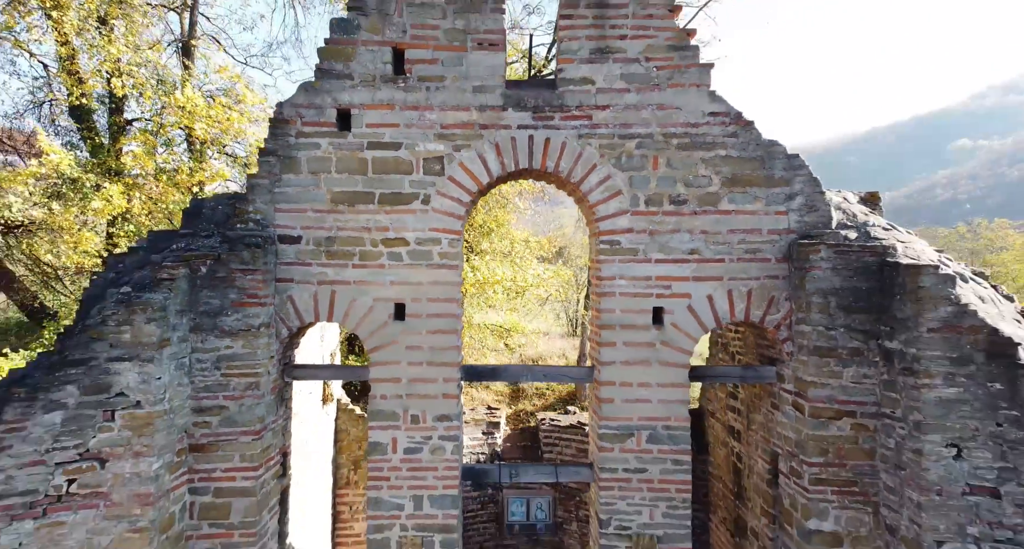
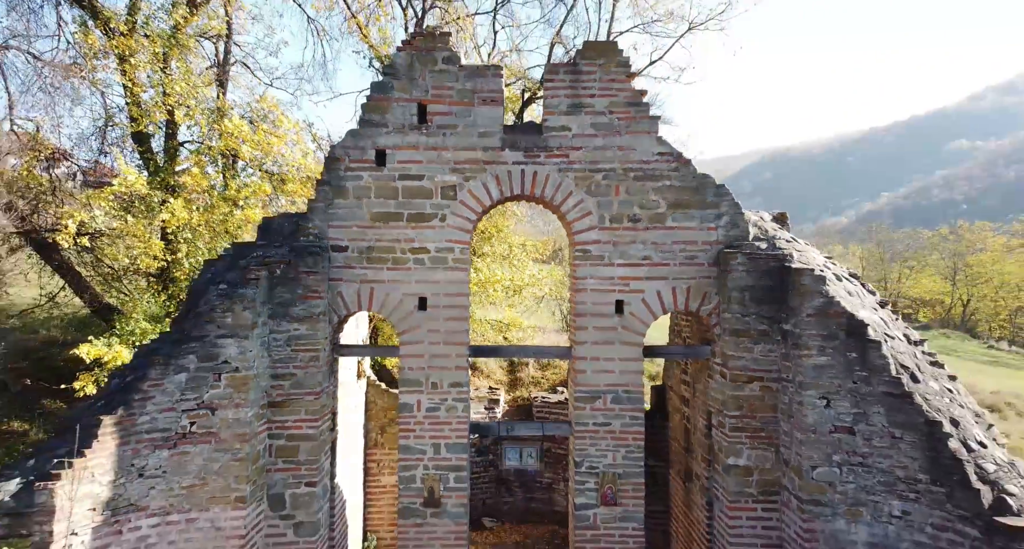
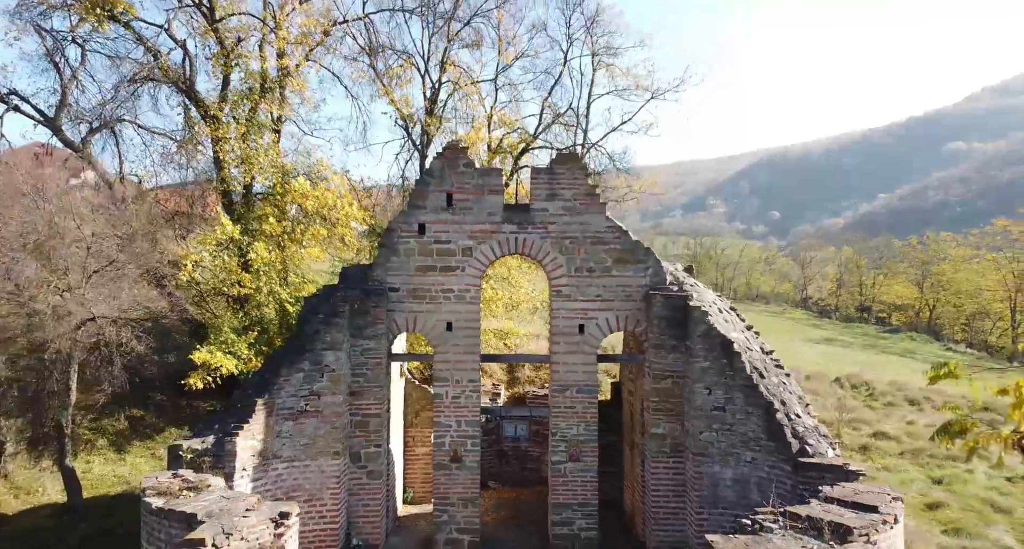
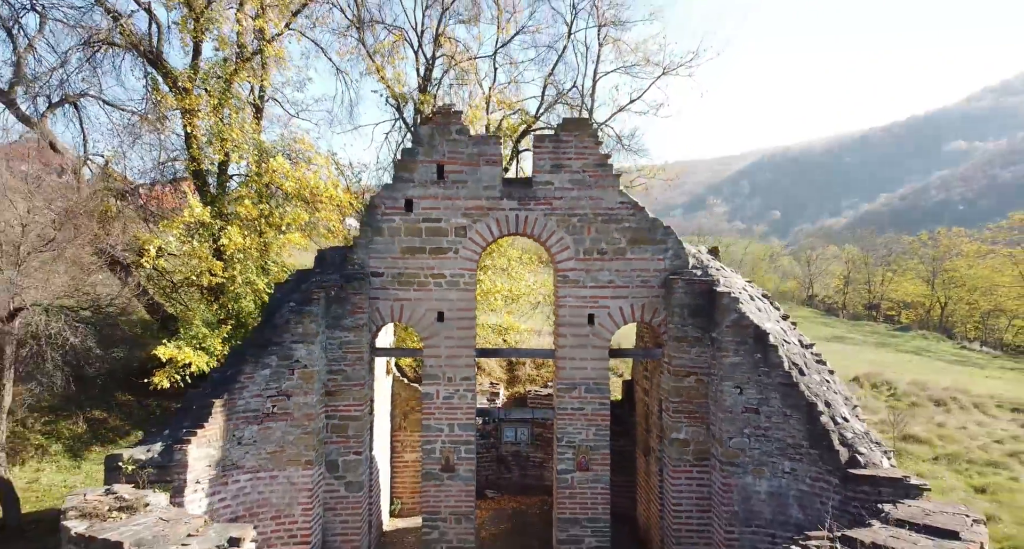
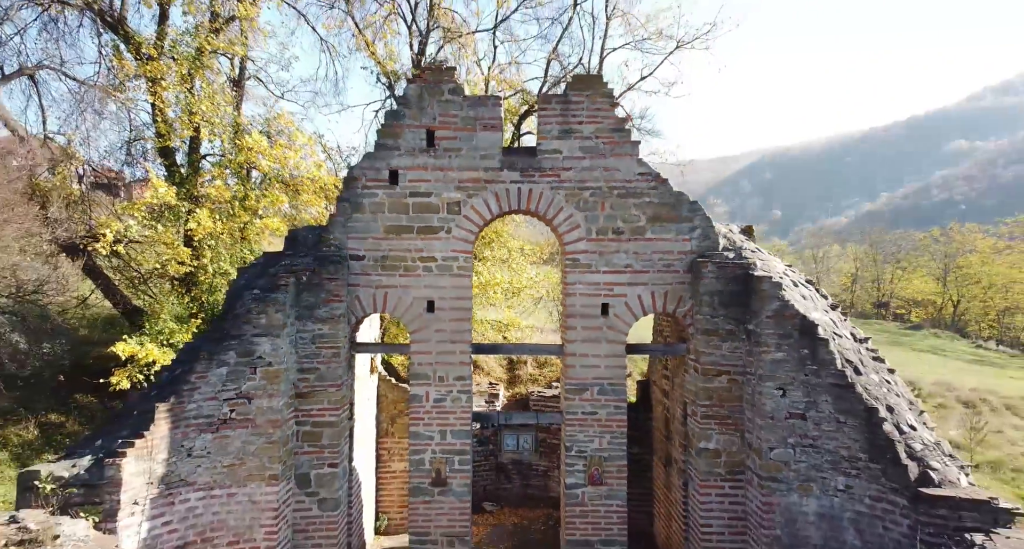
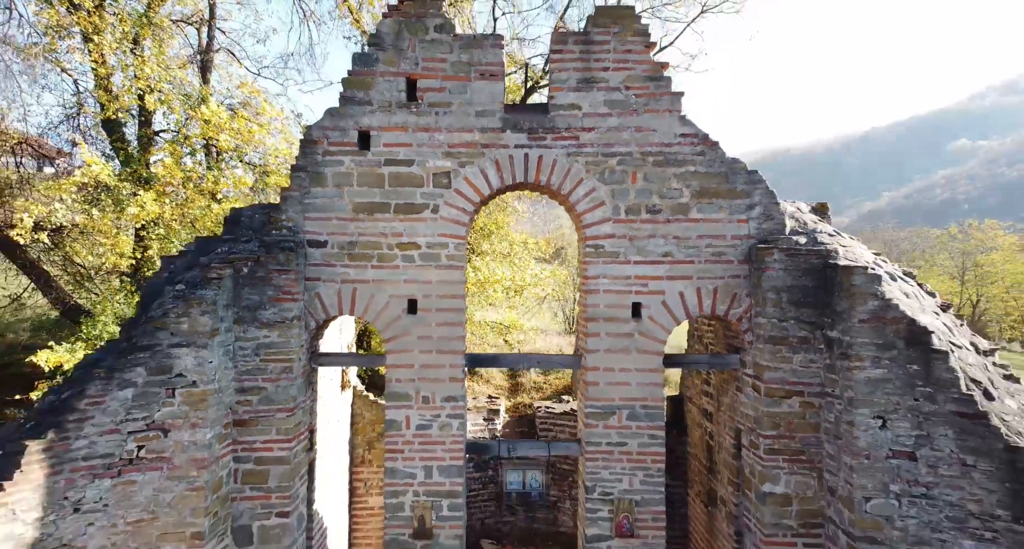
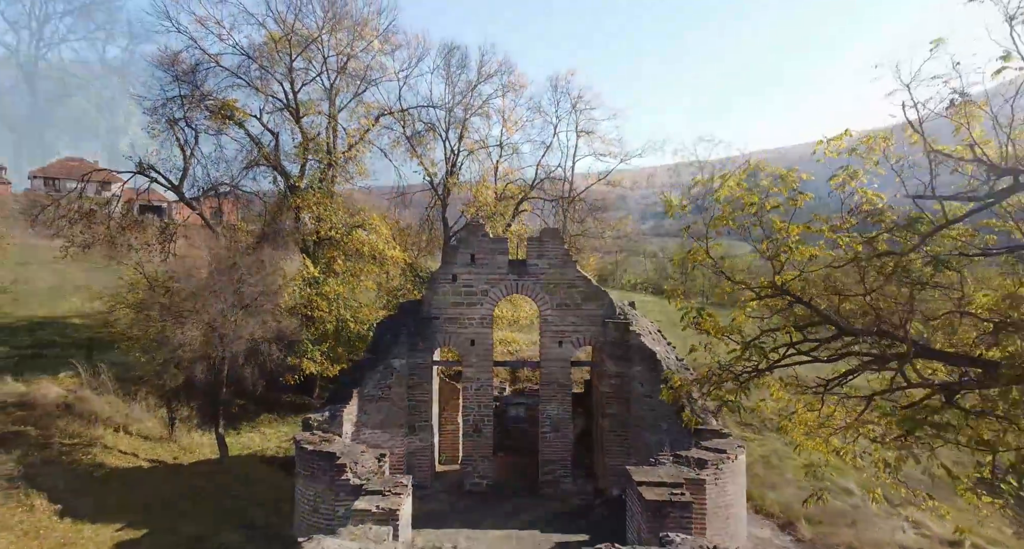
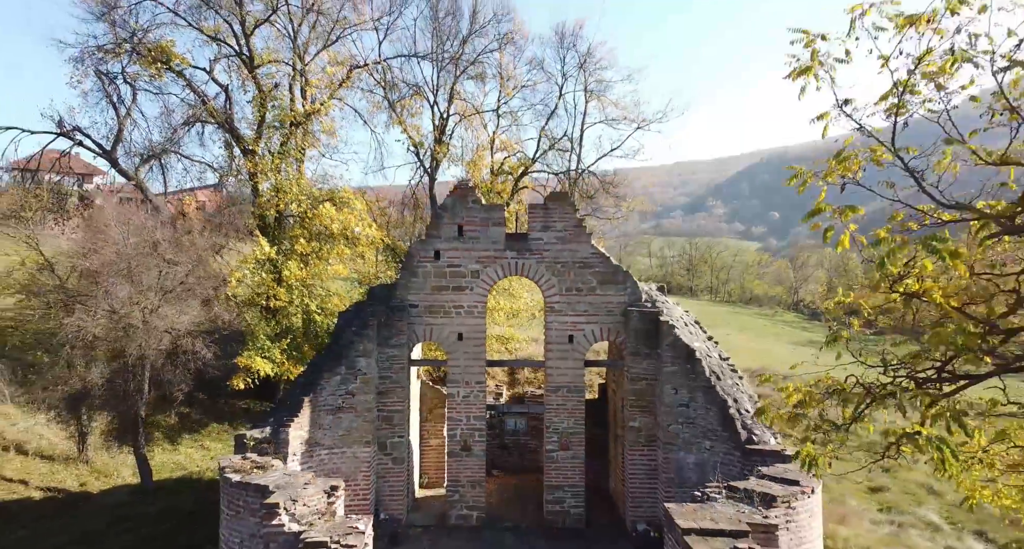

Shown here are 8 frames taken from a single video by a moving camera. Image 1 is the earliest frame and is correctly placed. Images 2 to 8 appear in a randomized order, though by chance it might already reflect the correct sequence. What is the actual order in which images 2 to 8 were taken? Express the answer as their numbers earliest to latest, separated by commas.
6, 2, 5, 4, 3, 8, 7
